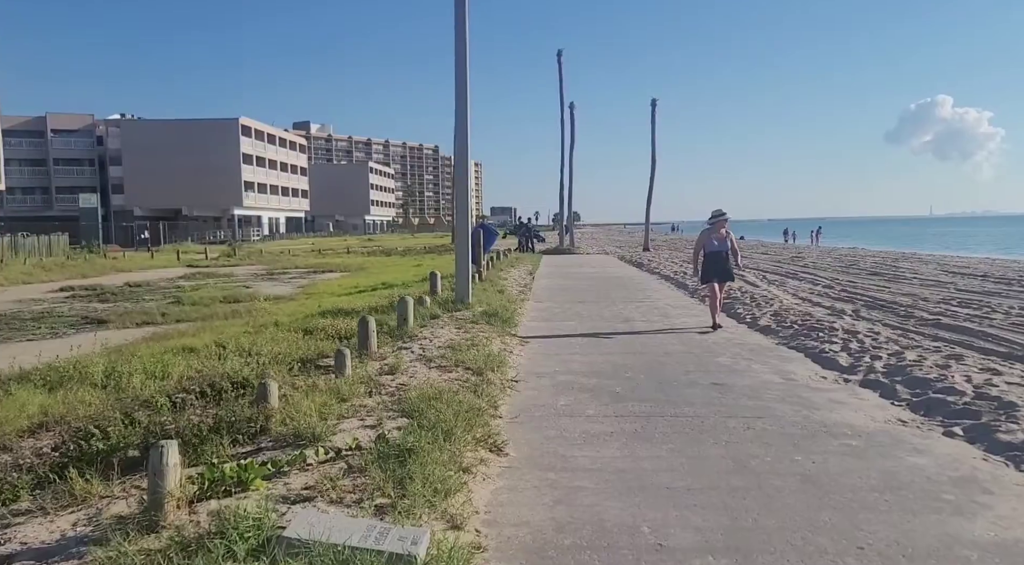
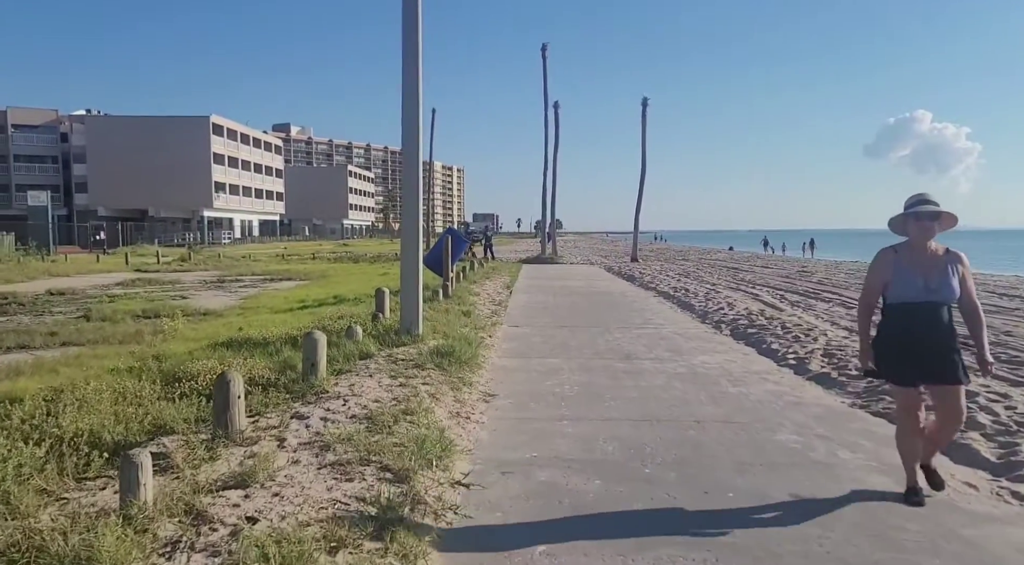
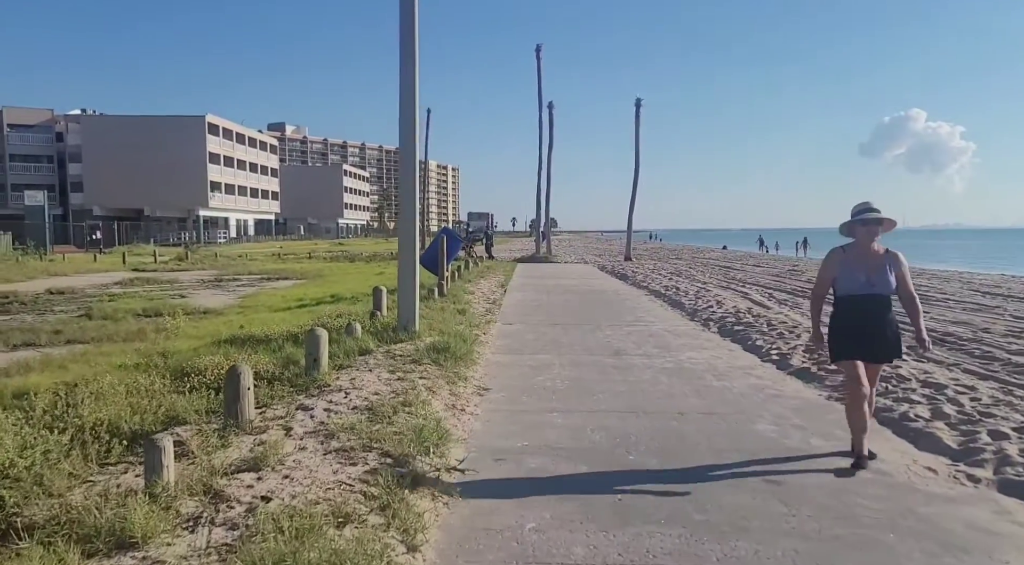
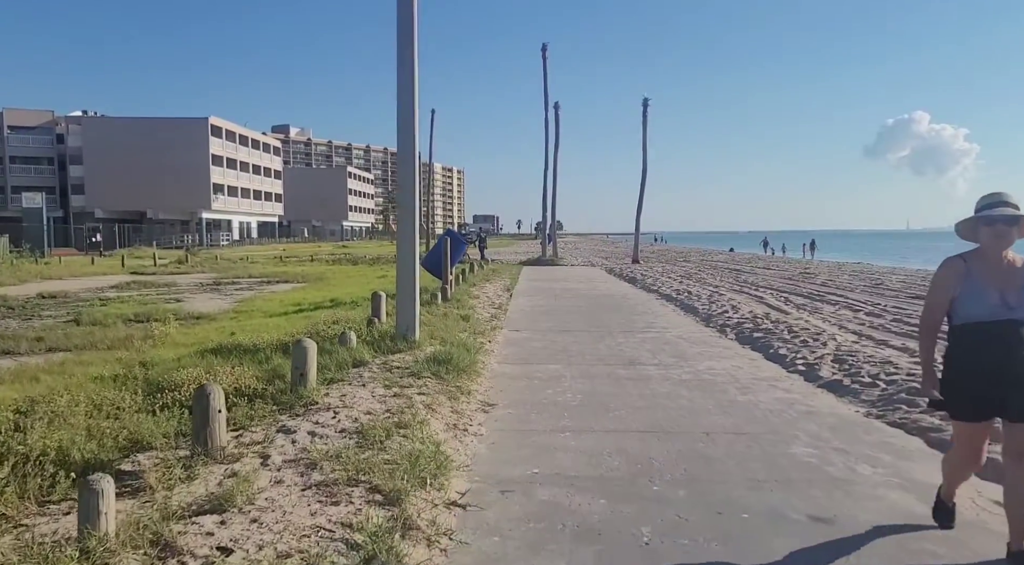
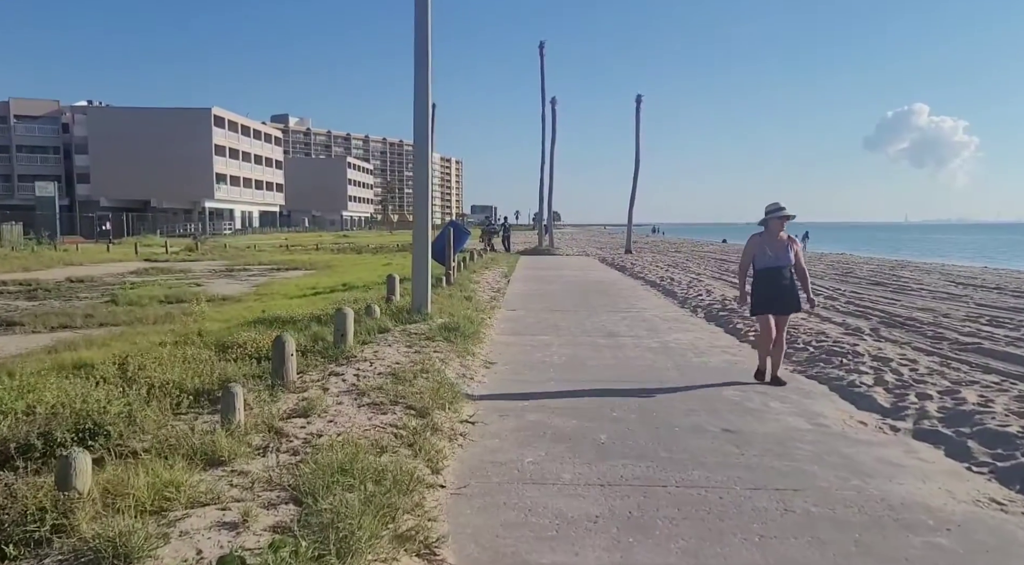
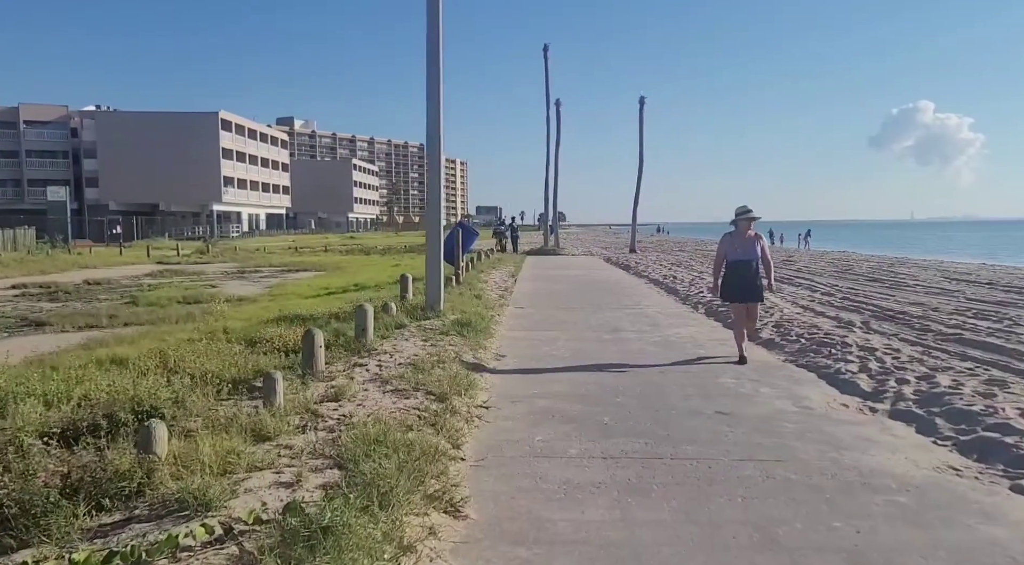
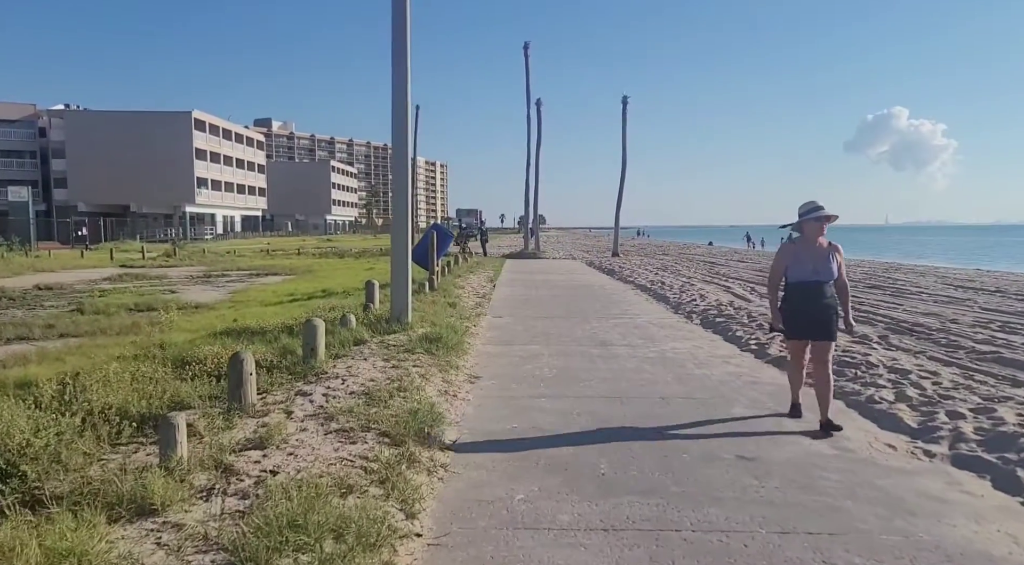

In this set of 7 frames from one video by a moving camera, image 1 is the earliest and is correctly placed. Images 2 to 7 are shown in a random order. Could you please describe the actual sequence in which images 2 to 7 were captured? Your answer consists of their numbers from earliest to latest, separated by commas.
6, 5, 7, 3, 2, 4
